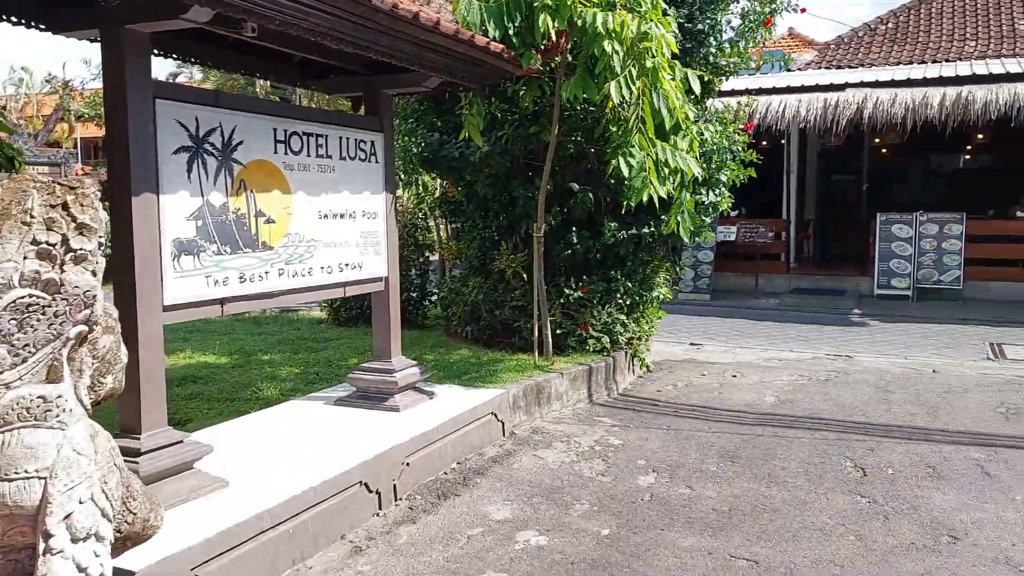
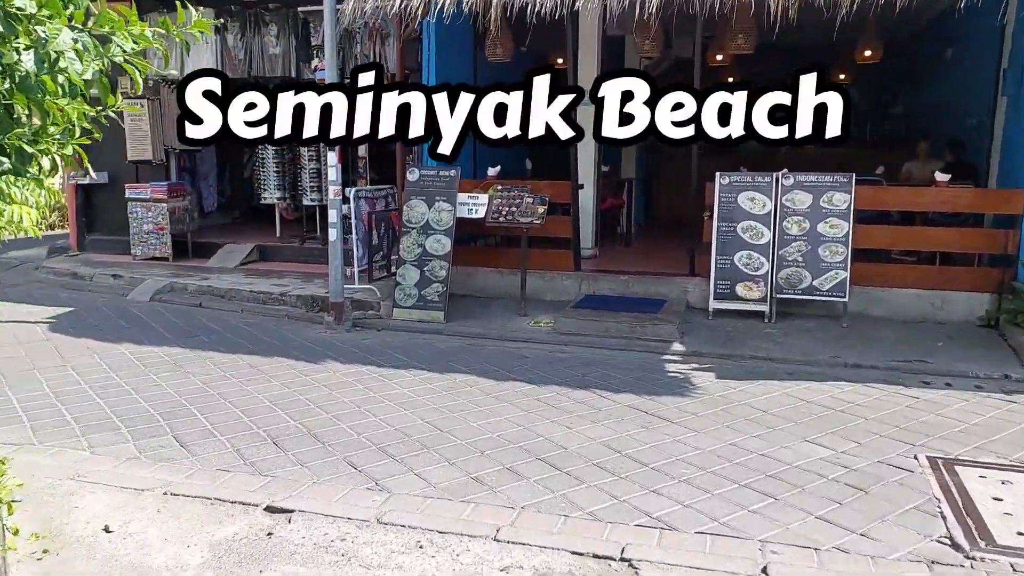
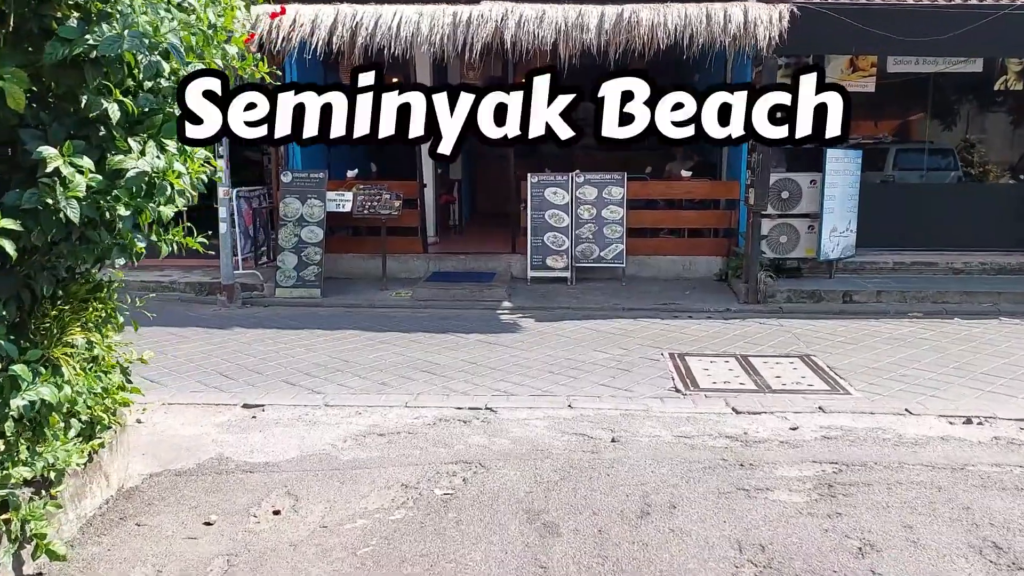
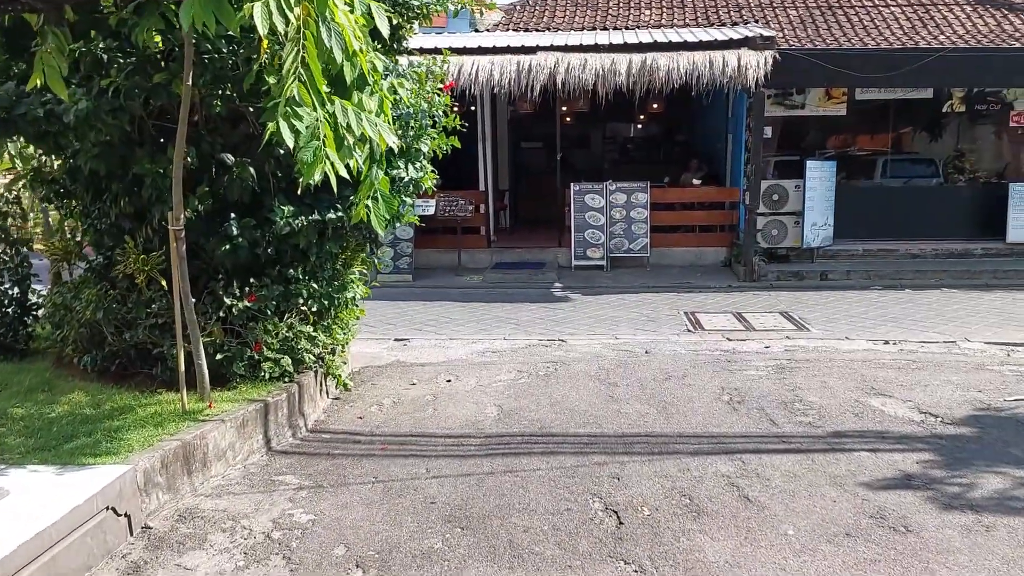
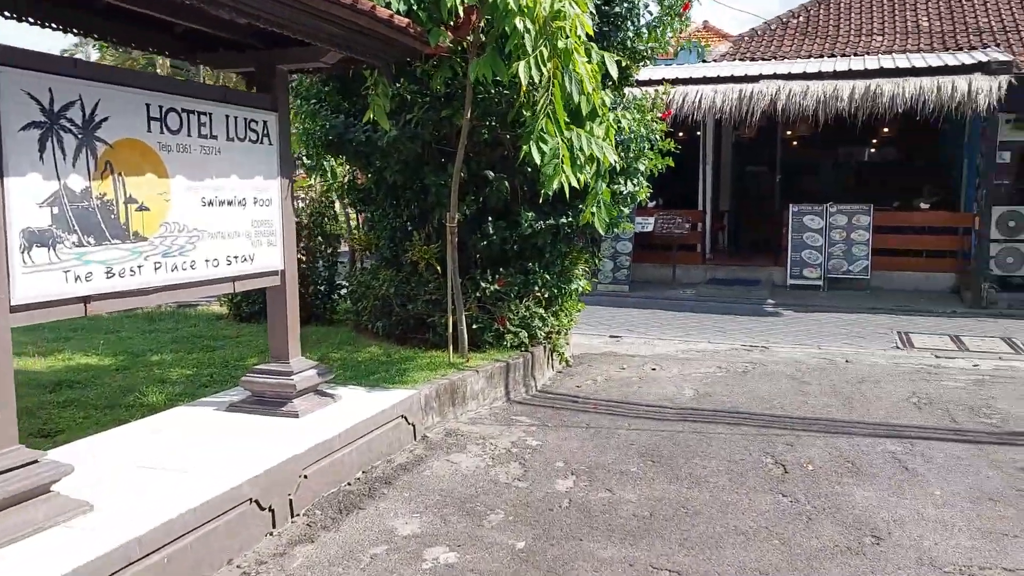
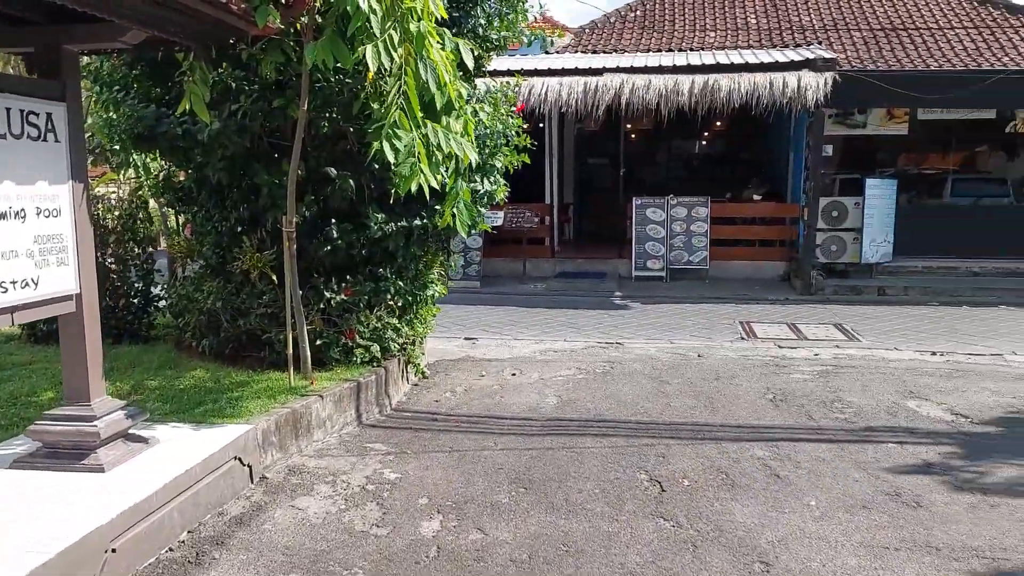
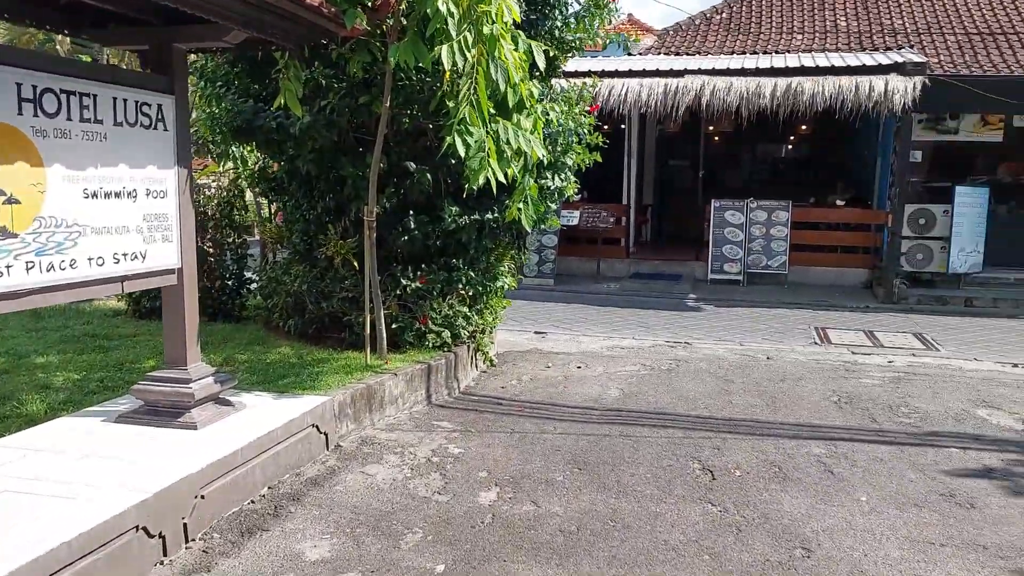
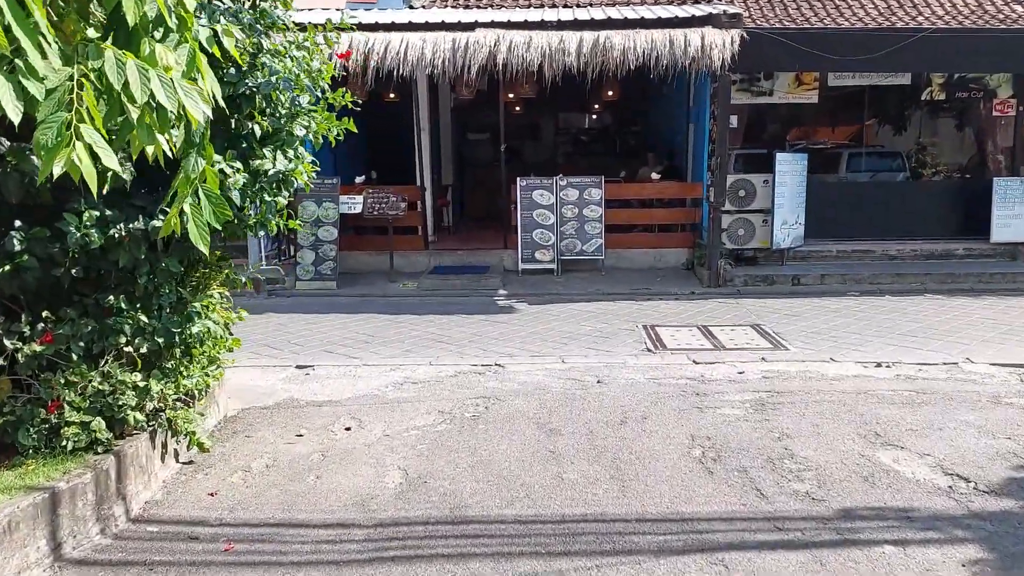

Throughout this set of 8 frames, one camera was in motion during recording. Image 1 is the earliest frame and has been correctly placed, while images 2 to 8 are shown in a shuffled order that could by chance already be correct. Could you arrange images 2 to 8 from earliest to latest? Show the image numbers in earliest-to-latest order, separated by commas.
5, 7, 6, 4, 8, 3, 2
